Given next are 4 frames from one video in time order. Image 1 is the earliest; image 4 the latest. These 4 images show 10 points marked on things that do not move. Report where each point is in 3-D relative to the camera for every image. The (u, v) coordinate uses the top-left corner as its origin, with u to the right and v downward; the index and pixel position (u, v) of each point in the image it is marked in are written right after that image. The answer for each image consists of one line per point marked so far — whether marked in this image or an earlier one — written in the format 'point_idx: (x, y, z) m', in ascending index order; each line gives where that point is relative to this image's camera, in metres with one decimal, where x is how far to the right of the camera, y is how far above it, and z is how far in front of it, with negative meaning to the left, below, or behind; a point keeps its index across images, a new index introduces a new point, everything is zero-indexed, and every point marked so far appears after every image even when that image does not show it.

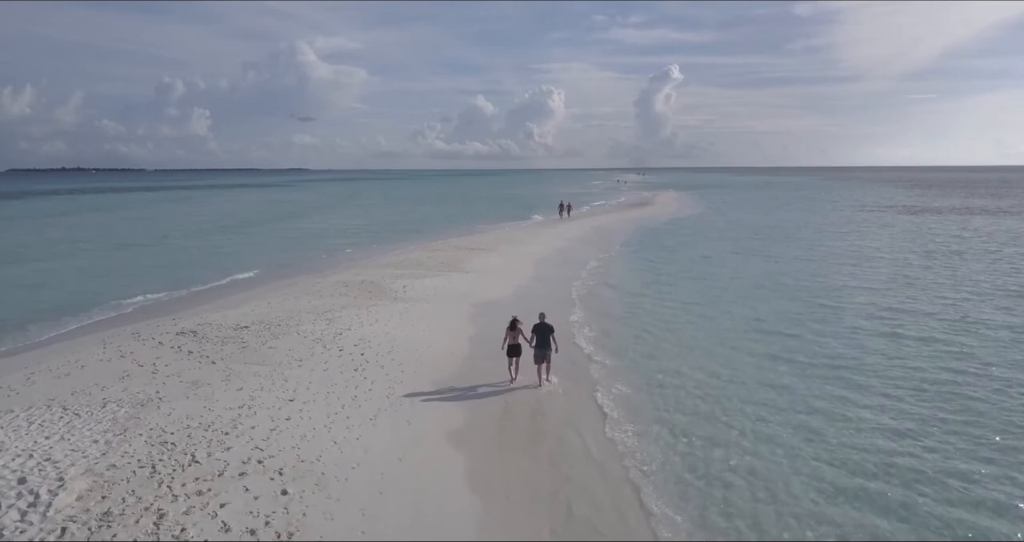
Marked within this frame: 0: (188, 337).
0: (-7.4, -1.5, +13.9) m
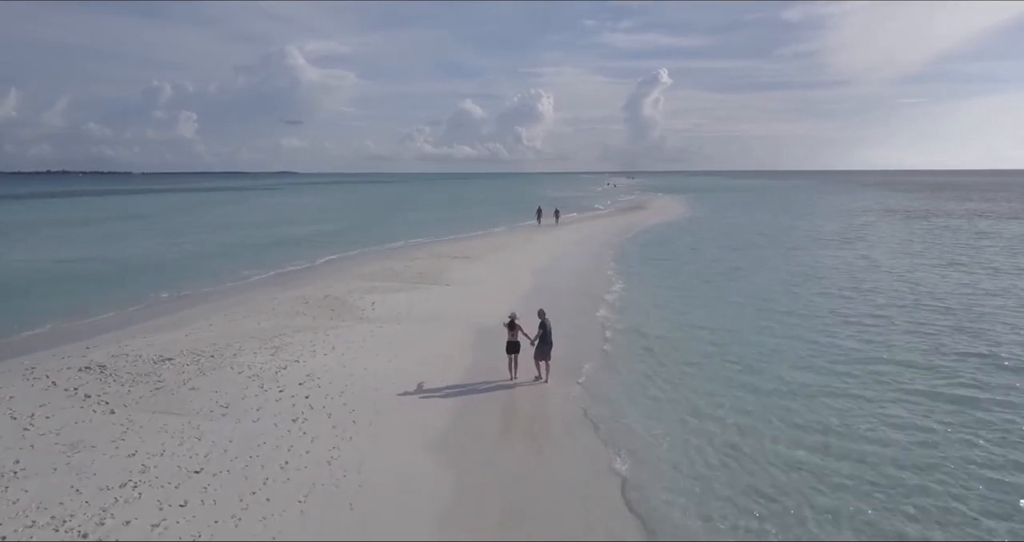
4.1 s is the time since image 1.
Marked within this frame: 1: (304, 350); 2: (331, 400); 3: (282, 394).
0: (-7.8, -1.9, +11.2) m
1: (-4.5, -1.7, +13.3) m
2: (-3.2, -2.2, +10.5) m
3: (-4.0, -2.1, +10.5) m
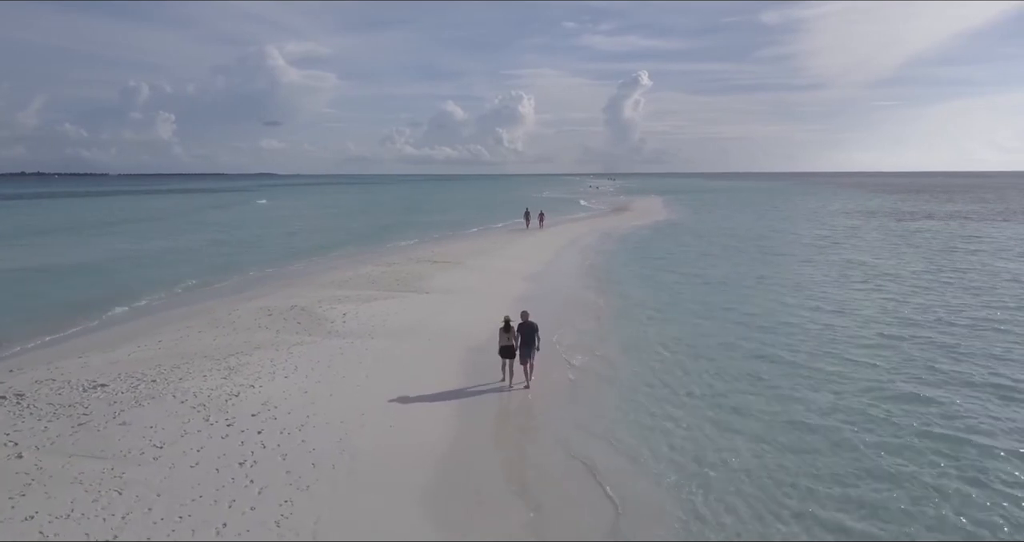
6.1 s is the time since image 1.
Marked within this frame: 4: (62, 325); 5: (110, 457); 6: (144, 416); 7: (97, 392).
0: (-8.0, -2.1, +9.5) m
1: (-4.8, -1.9, +11.7) m
2: (-3.3, -2.4, +9.0) m
3: (-4.2, -2.3, +9.0) m
4: (-12.9, -1.5, +17.4) m
5: (-5.3, -2.5, +8.0) m
6: (-5.6, -2.2, +9.2) m
7: (-6.9, -2.0, +10.1) m
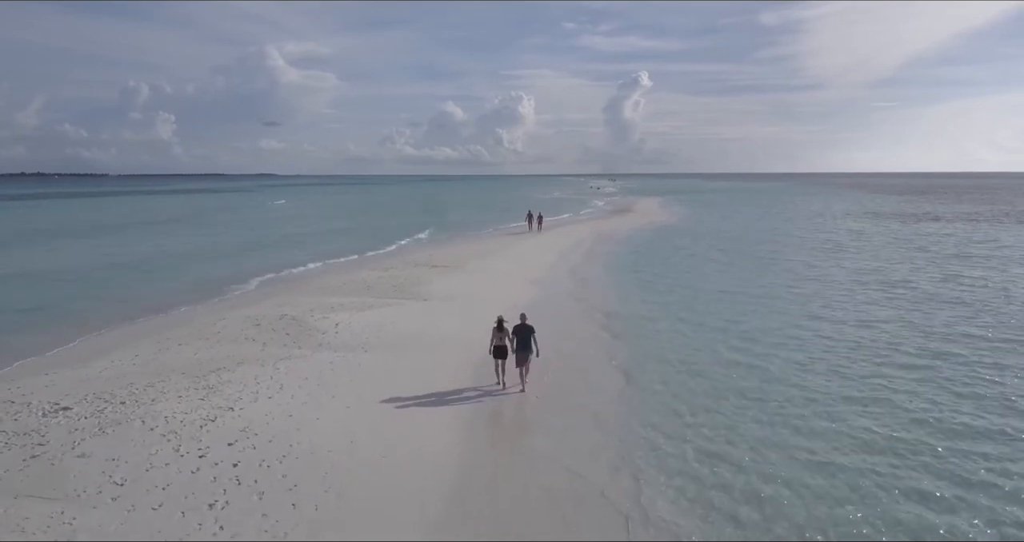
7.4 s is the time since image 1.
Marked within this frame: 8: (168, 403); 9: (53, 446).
0: (-7.9, -2.3, +8.6) m
1: (-4.7, -2.1, +10.7) m
2: (-3.3, -2.6, +8.0) m
3: (-4.1, -2.5, +8.0) m
4: (-12.8, -1.7, +16.4) m
5: (-5.2, -2.6, +7.0) m
6: (-5.5, -2.4, +8.3) m
7: (-6.8, -2.2, +9.1) m
8: (-5.6, -2.1, +9.9) m
9: (-6.2, -2.4, +8.3) m
